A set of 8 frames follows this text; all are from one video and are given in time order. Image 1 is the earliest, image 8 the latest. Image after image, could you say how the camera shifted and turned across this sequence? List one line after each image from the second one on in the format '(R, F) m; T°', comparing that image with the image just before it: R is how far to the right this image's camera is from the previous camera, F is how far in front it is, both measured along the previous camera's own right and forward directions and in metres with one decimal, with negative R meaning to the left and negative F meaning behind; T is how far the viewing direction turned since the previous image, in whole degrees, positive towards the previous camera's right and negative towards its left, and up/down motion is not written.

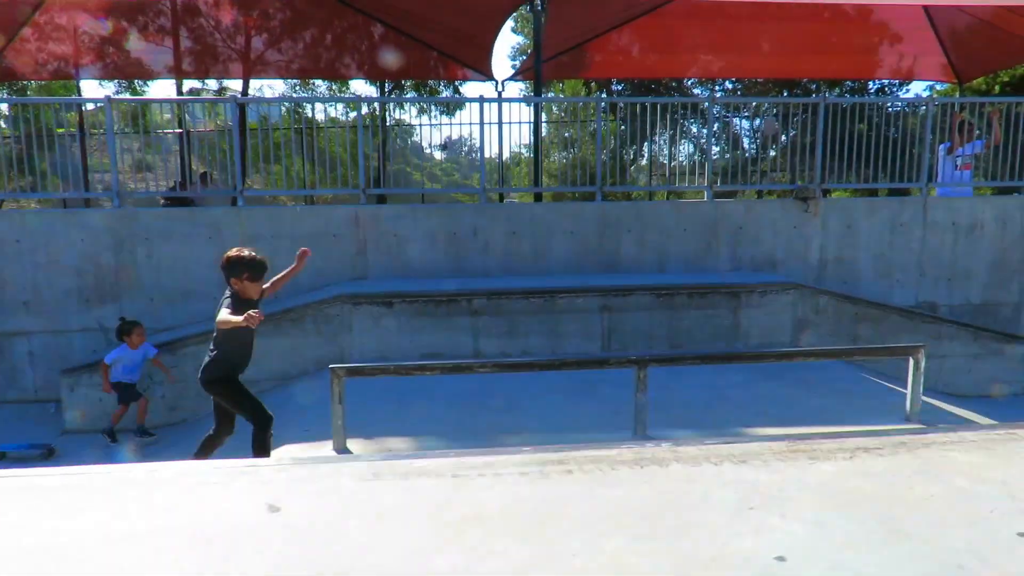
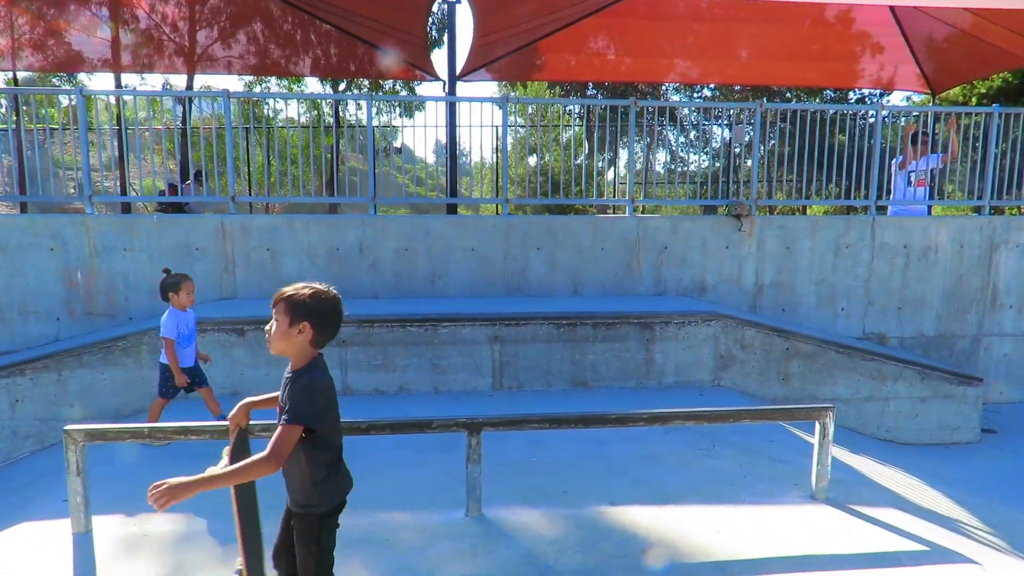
(+1.0, +0.9) m; 0°
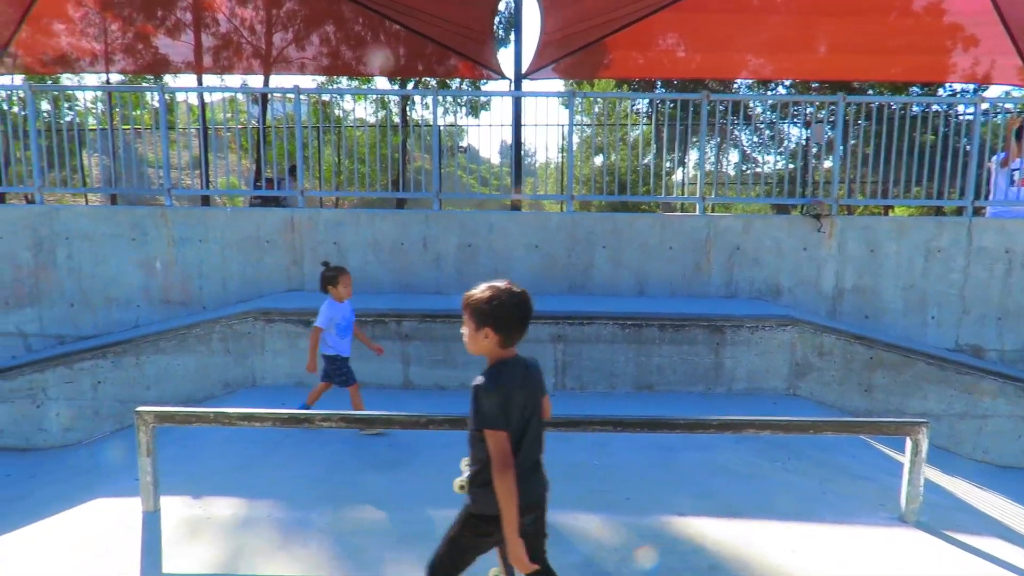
(0.0, +0.1) m; -5°
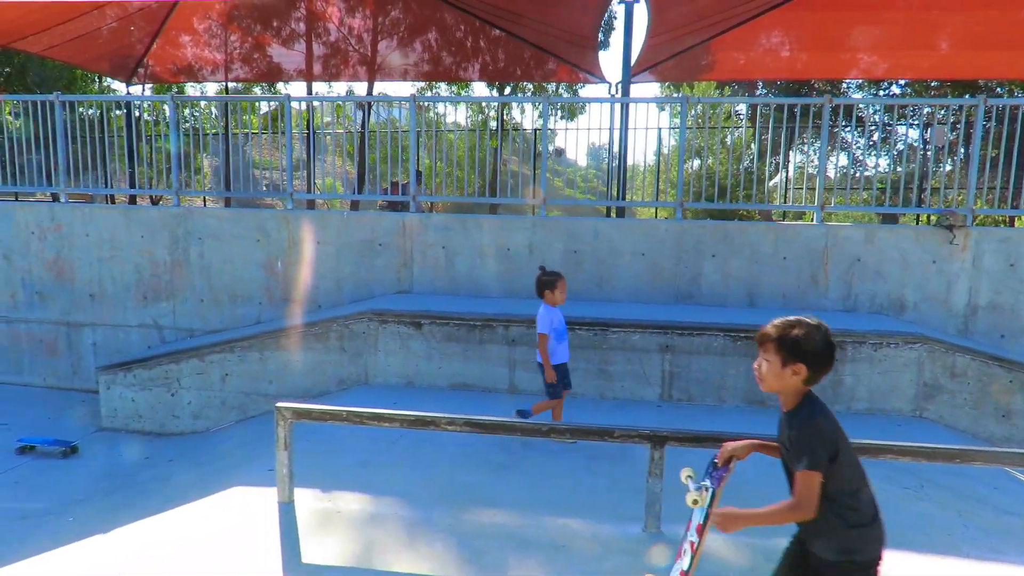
(-0.2, 0.0) m; -7°
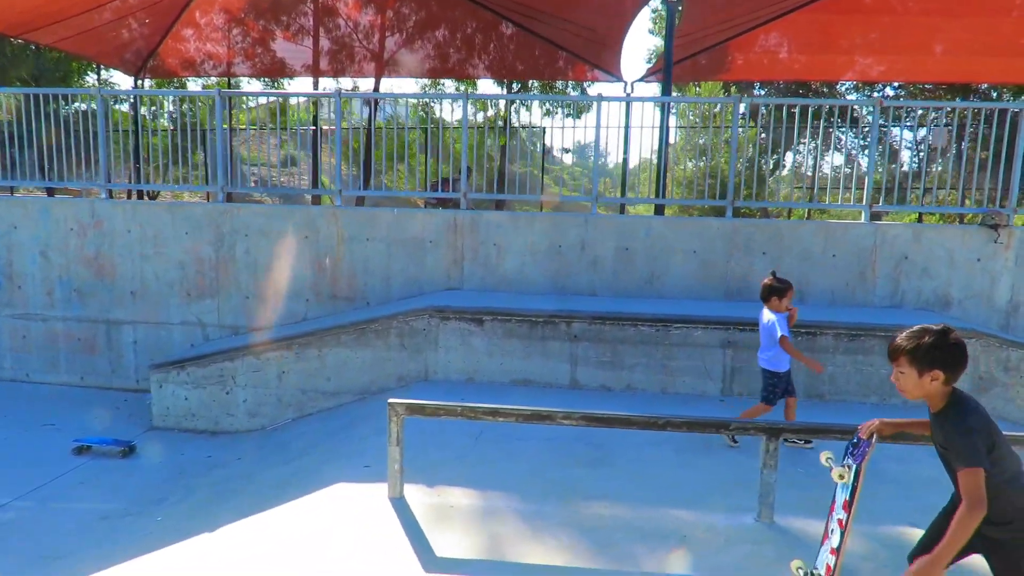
(-0.7, 0.0) m; +2°
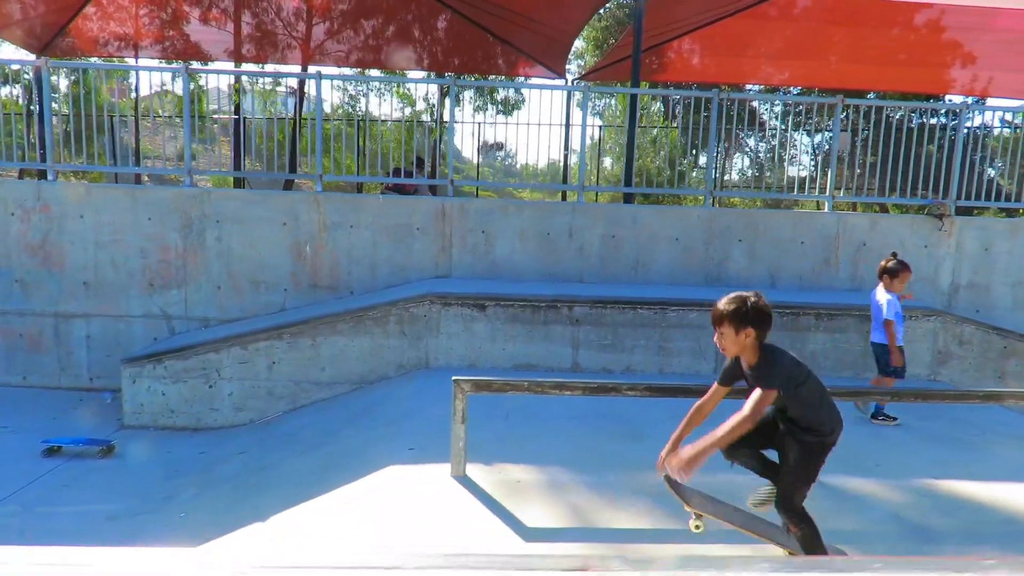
(-0.9, 0.0) m; +8°
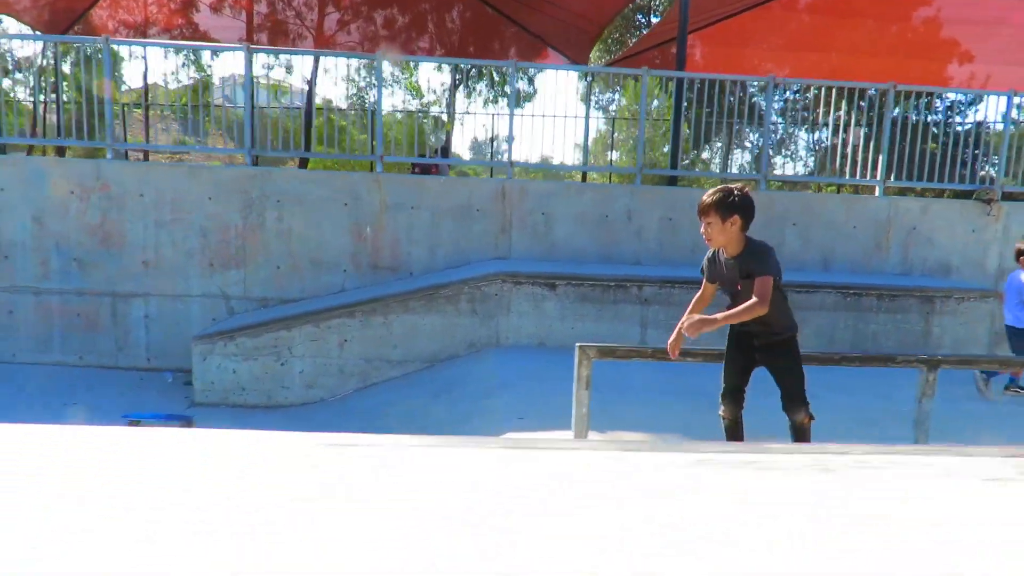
(-0.7, 0.0) m; +1°
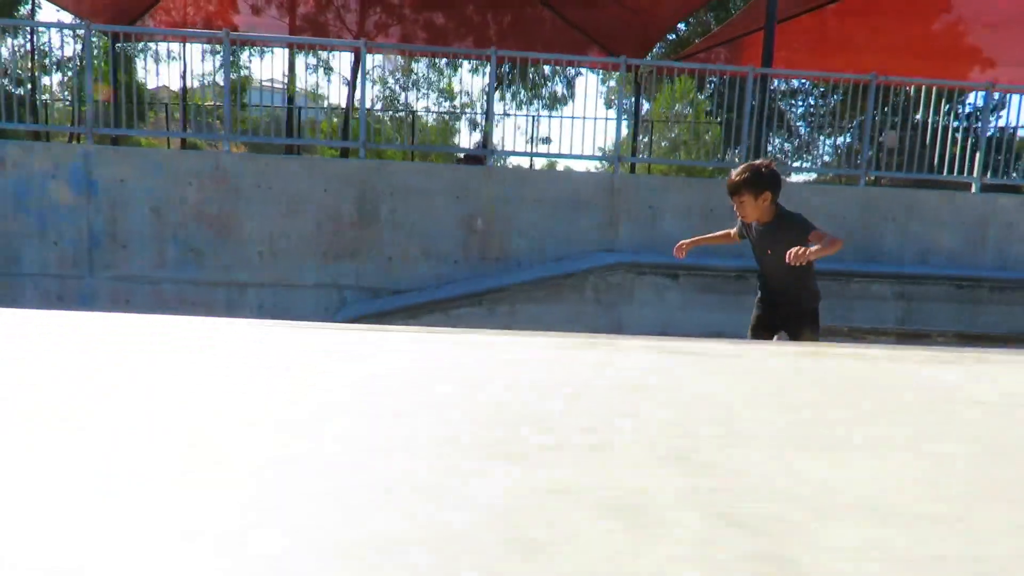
(-1.1, -0.1) m; 0°
